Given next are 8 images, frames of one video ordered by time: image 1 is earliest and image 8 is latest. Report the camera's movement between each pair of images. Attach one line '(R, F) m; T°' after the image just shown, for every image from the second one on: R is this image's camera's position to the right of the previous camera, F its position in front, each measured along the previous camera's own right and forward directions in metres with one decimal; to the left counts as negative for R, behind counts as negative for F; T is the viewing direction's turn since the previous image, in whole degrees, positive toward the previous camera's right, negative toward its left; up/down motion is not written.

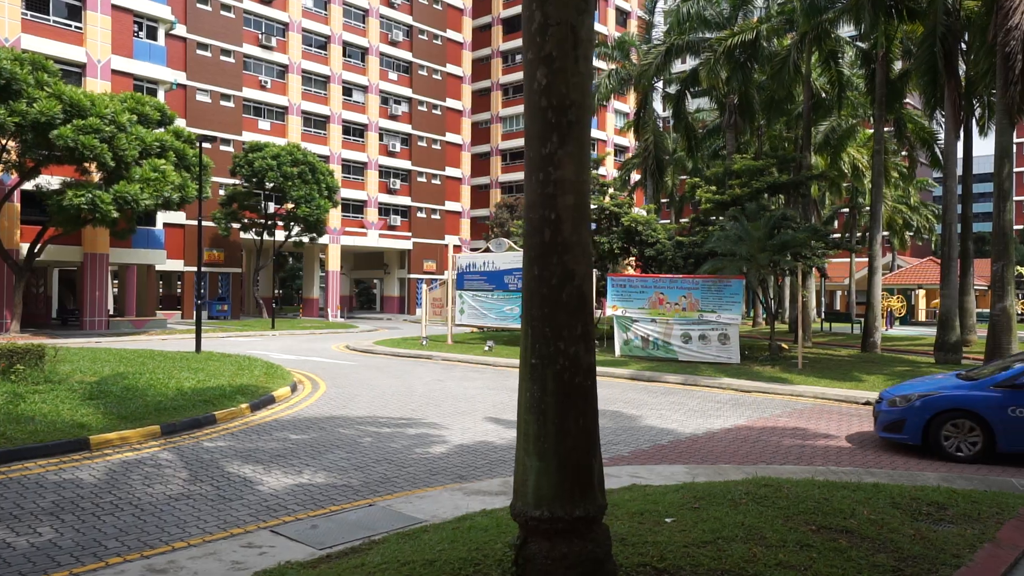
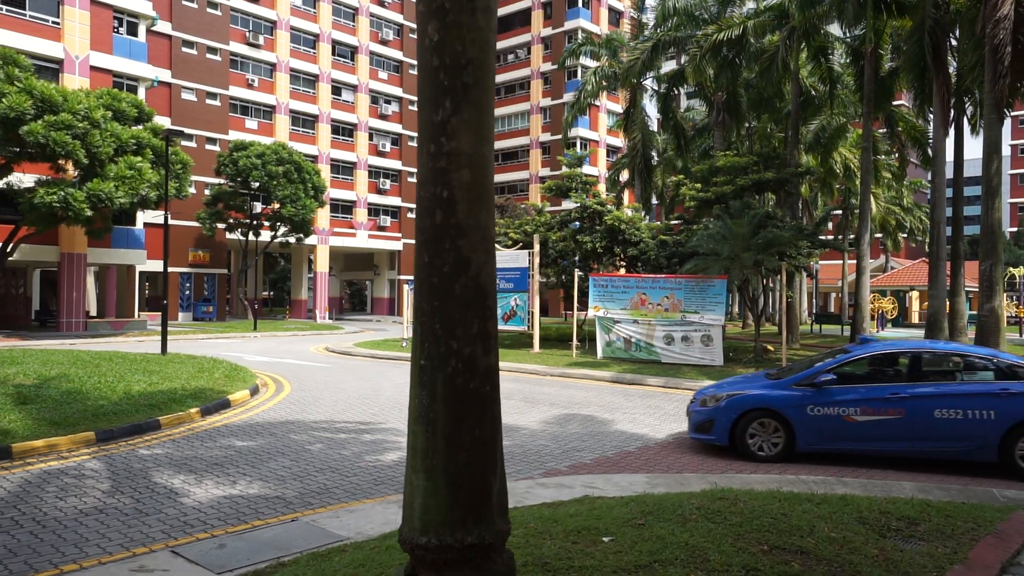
(+0.5, +0.5) m; 0°
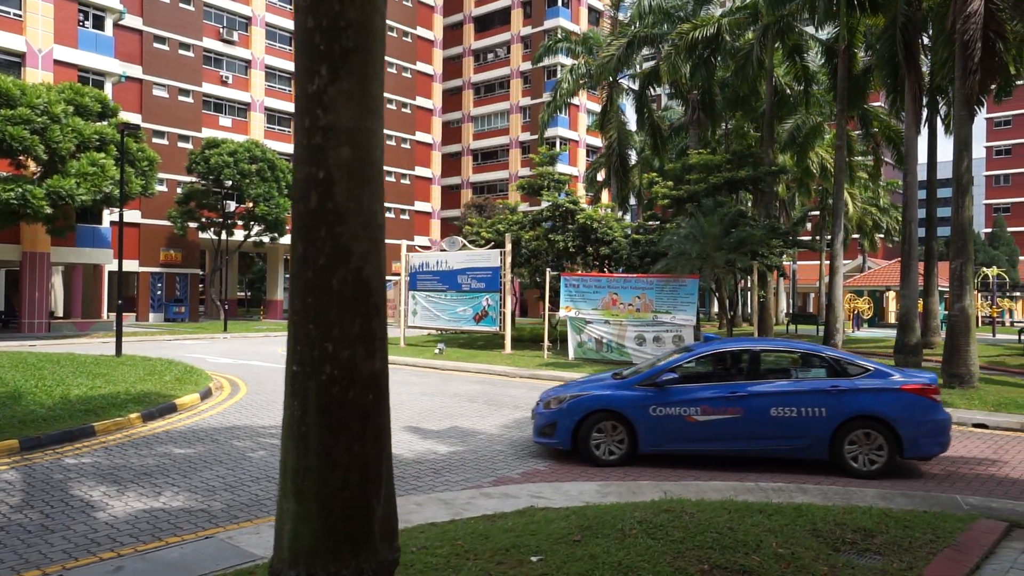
(+0.4, +0.4) m; +1°
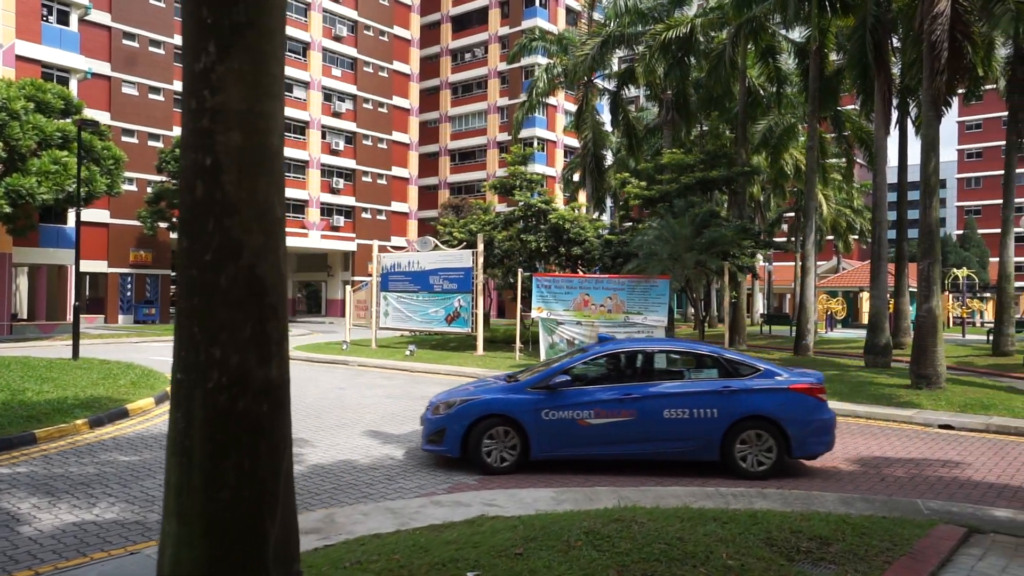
(+0.3, +0.2) m; +2°
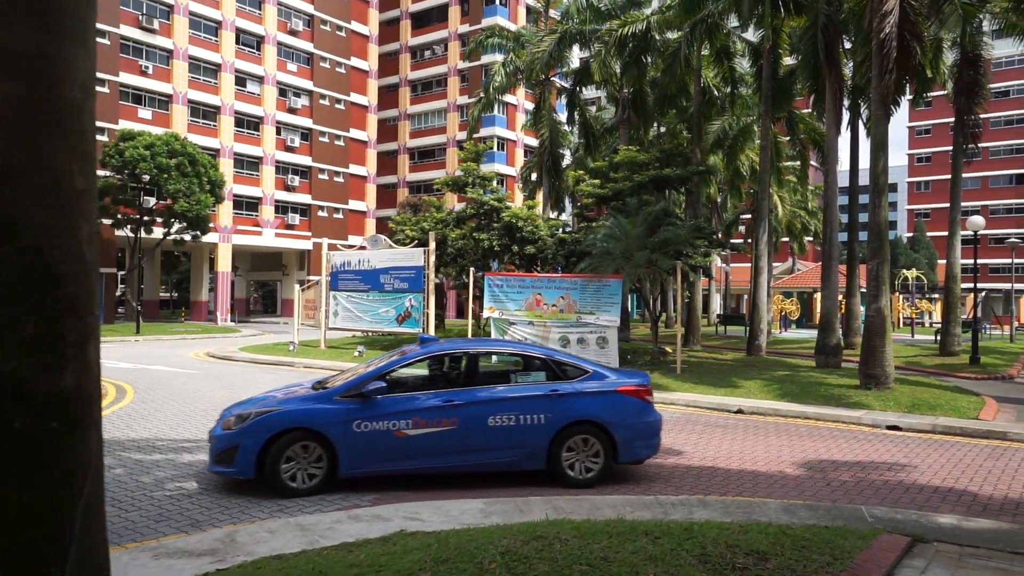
(+0.3, +0.4) m; +3°
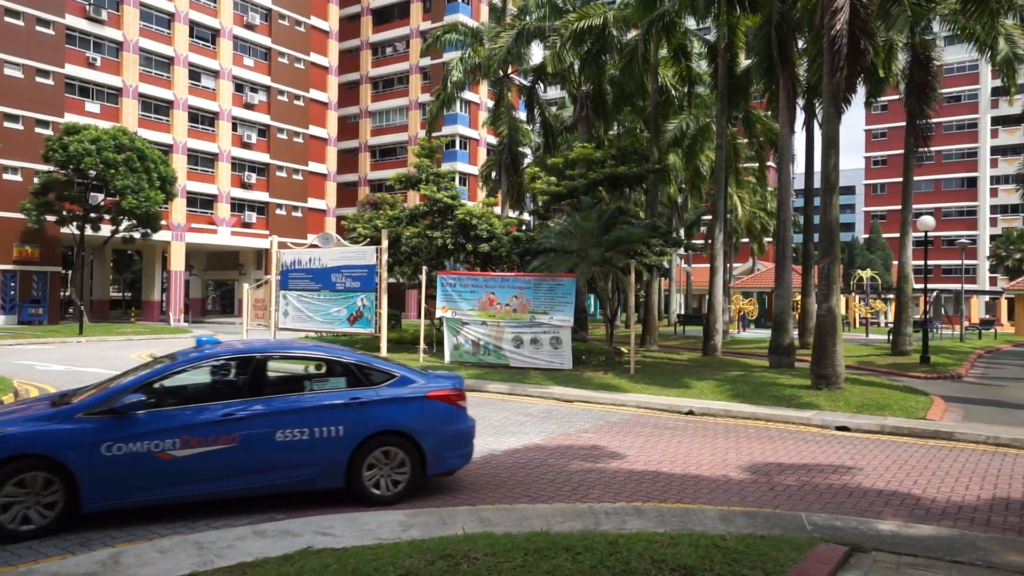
(+0.4, +0.4) m; +3°
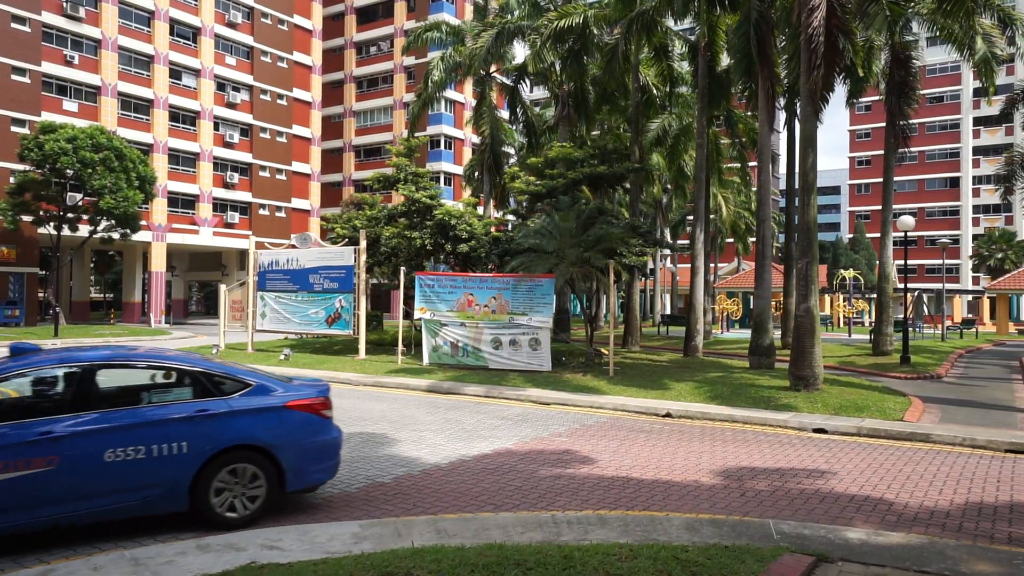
(+0.2, +0.2) m; +1°
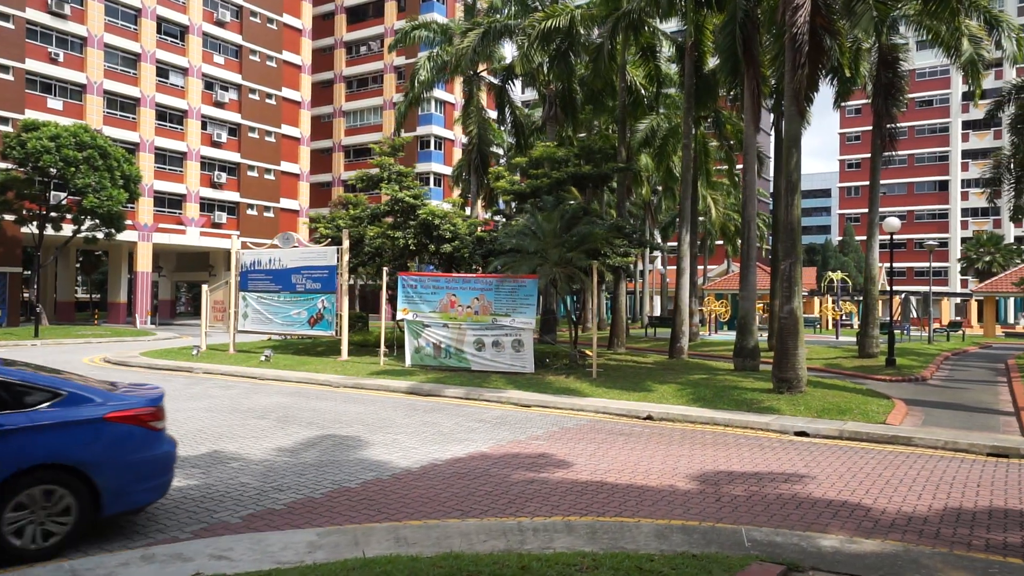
(+0.2, +0.2) m; +1°
